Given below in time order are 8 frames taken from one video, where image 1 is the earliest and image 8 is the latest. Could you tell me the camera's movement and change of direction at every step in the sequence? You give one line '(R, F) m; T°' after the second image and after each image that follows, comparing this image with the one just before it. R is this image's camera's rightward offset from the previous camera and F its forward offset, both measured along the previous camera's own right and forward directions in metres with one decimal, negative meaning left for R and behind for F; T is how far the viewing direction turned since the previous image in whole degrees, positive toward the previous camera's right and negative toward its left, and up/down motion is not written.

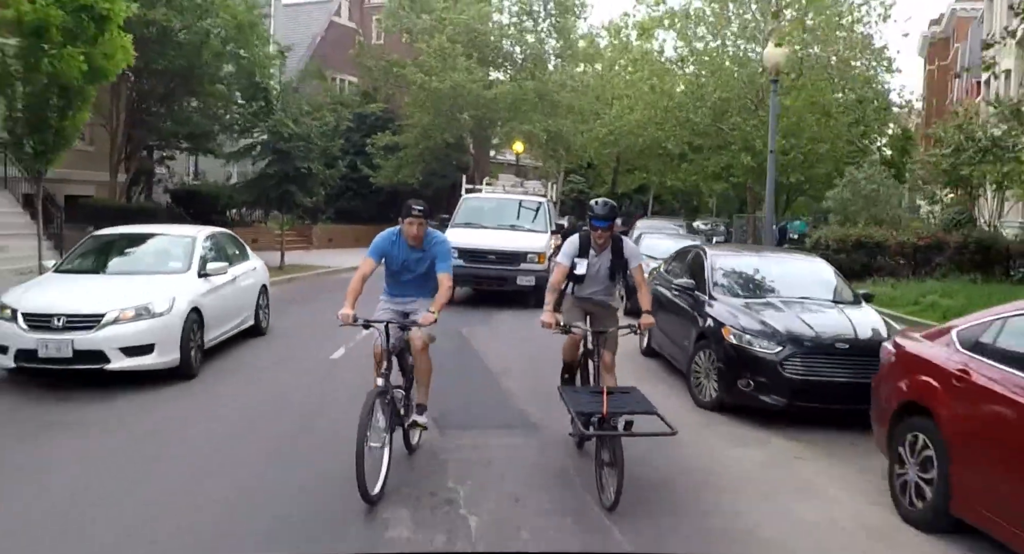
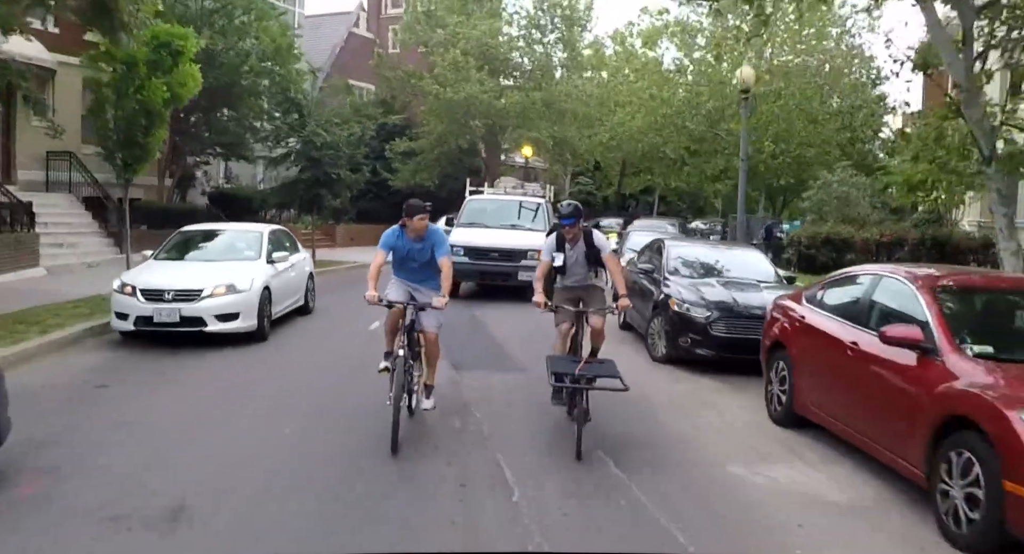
(+0.2, -2.3) m; -1°
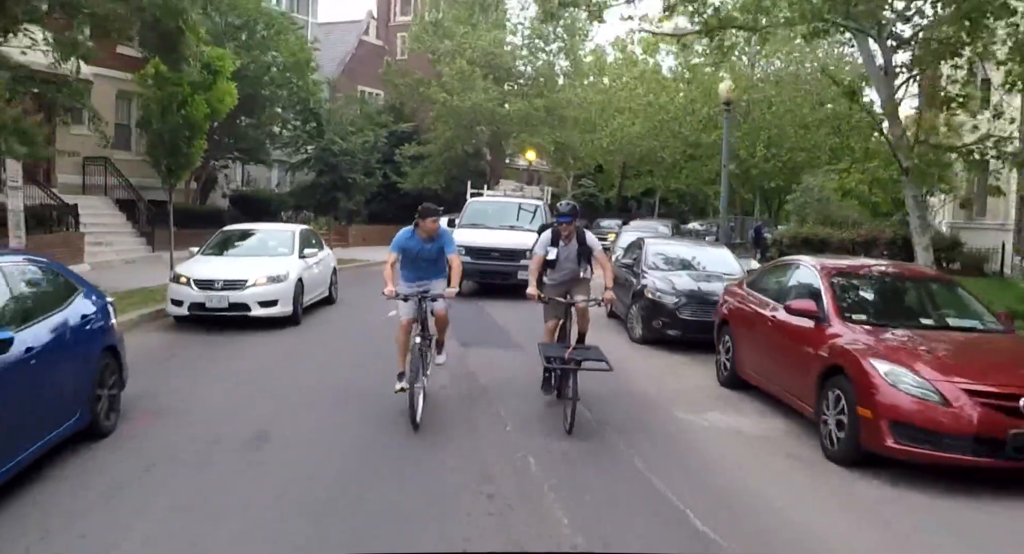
(+0.1, -1.6) m; 0°
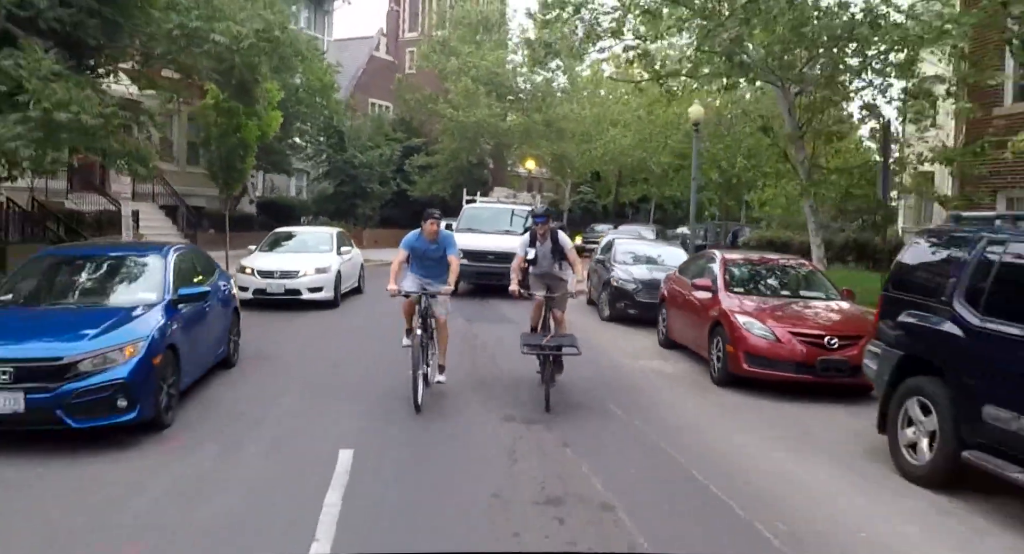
(+0.1, -3.1) m; 0°
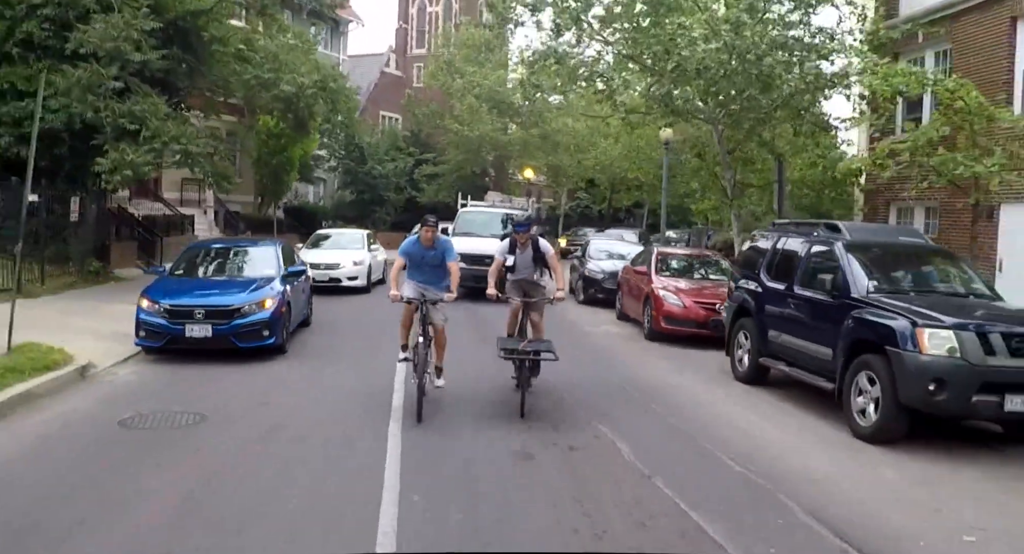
(+0.2, -3.9) m; 0°
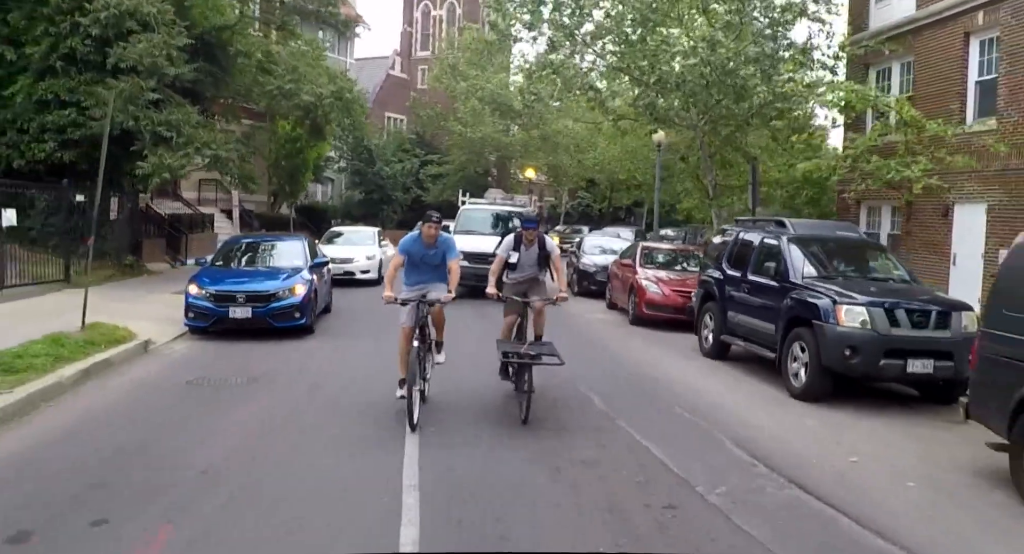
(+0.1, -1.6) m; 0°
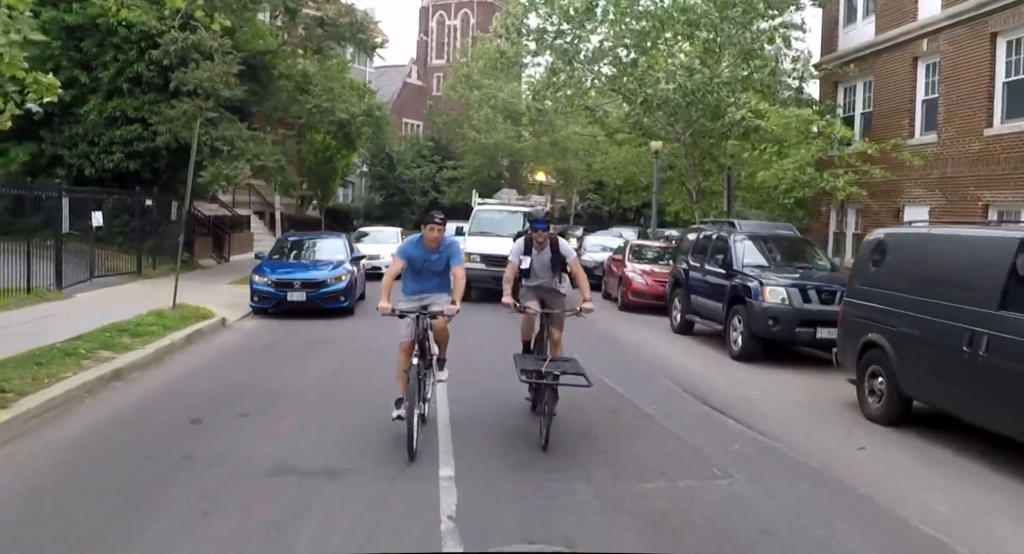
(+0.2, -2.6) m; -1°
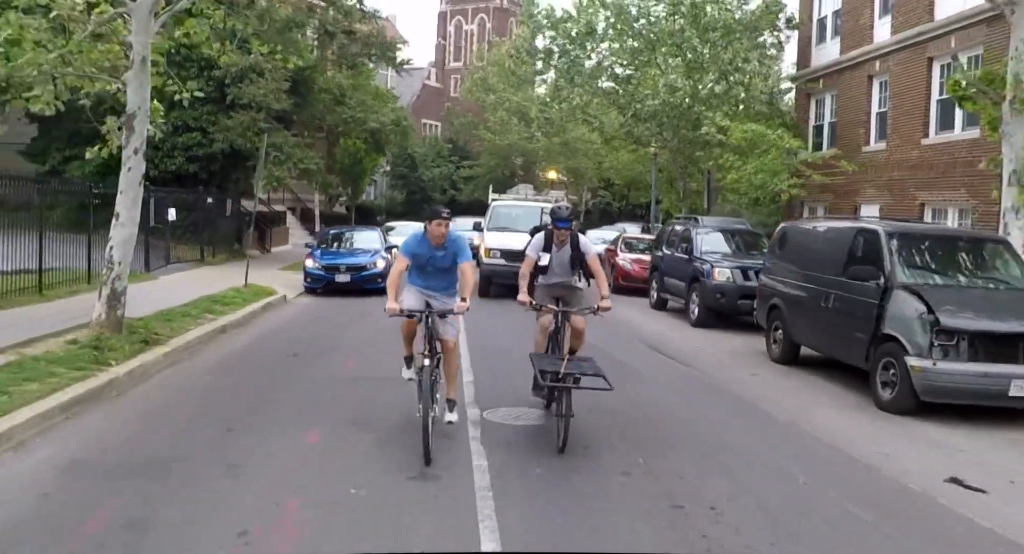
(+0.2, -3.1) m; -1°
